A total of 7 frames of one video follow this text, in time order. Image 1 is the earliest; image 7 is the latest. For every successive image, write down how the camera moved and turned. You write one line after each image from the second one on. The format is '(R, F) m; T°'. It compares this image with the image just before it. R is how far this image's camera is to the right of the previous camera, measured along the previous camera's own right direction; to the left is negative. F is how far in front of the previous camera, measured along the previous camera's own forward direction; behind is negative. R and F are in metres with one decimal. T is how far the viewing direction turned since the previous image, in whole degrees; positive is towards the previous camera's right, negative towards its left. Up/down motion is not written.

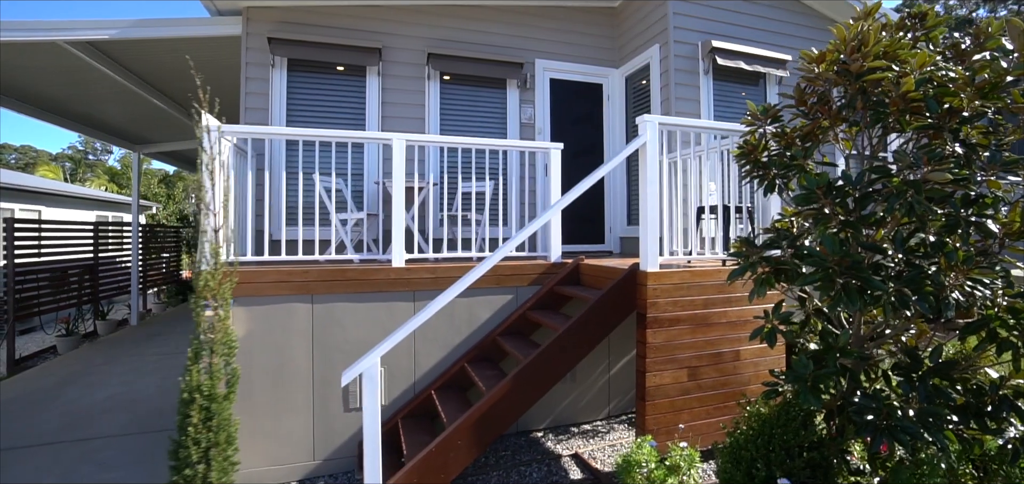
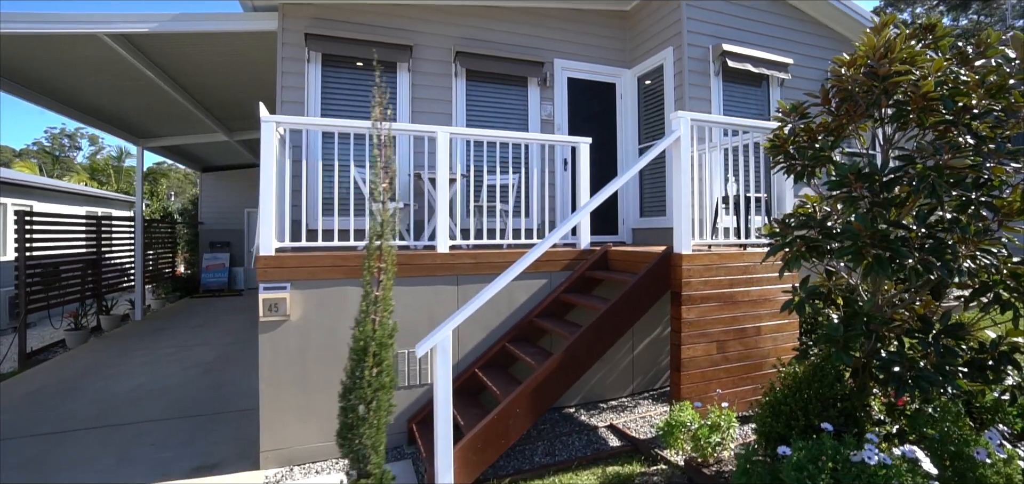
(-0.5, -0.3) m; +3°
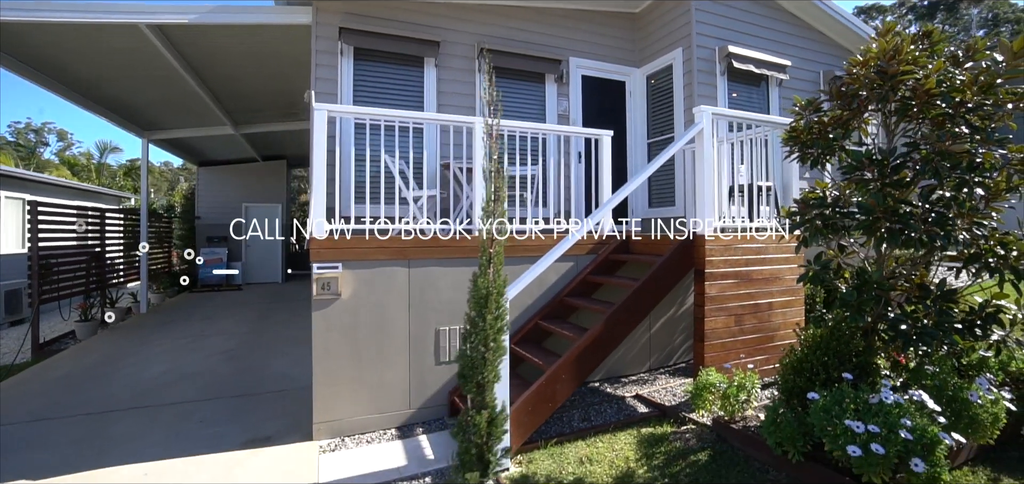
(-0.5, -0.3) m; +3°
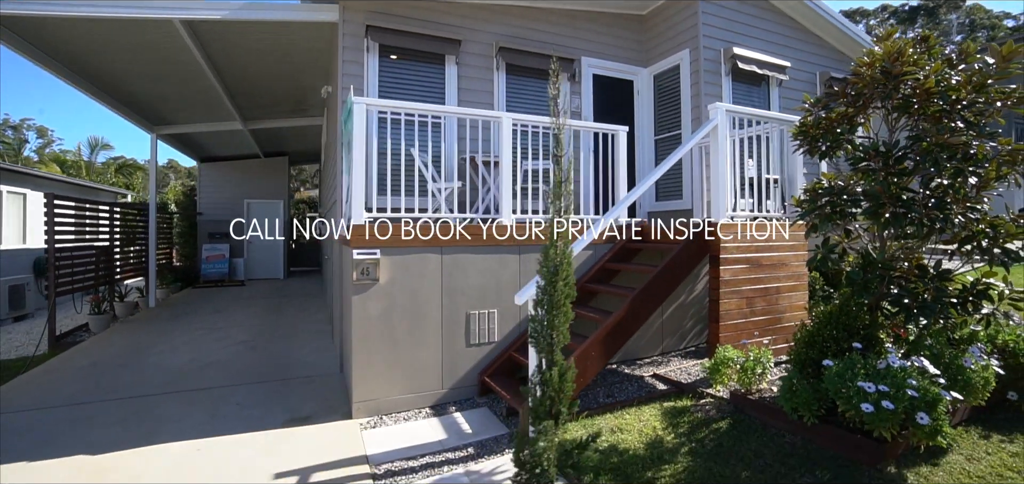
(-0.4, -0.2) m; +2°
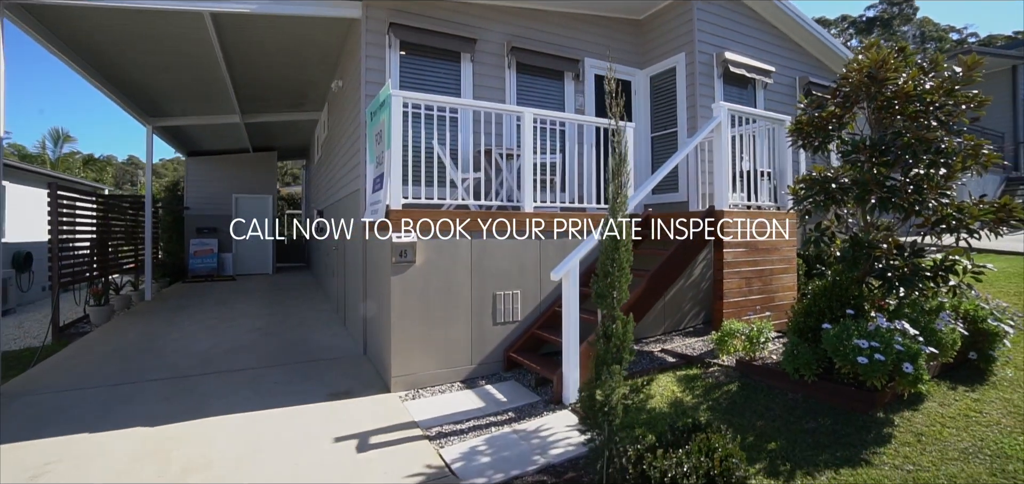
(-0.5, -0.3) m; +4°
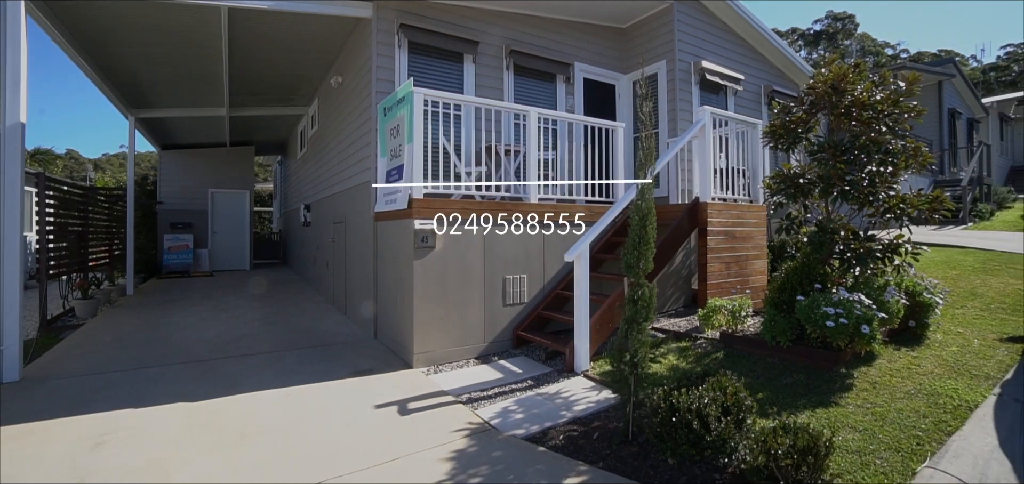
(-0.5, -0.4) m; +5°
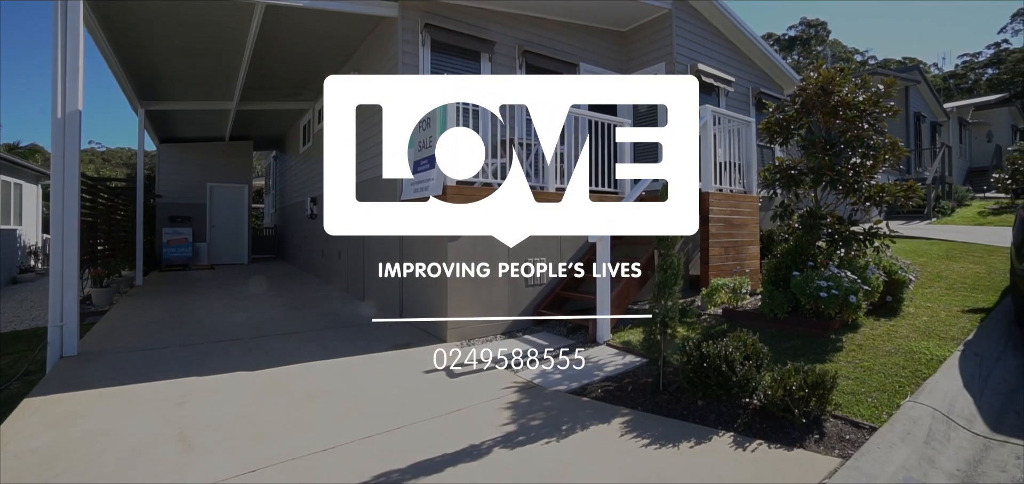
(-0.5, -0.4) m; +3°
